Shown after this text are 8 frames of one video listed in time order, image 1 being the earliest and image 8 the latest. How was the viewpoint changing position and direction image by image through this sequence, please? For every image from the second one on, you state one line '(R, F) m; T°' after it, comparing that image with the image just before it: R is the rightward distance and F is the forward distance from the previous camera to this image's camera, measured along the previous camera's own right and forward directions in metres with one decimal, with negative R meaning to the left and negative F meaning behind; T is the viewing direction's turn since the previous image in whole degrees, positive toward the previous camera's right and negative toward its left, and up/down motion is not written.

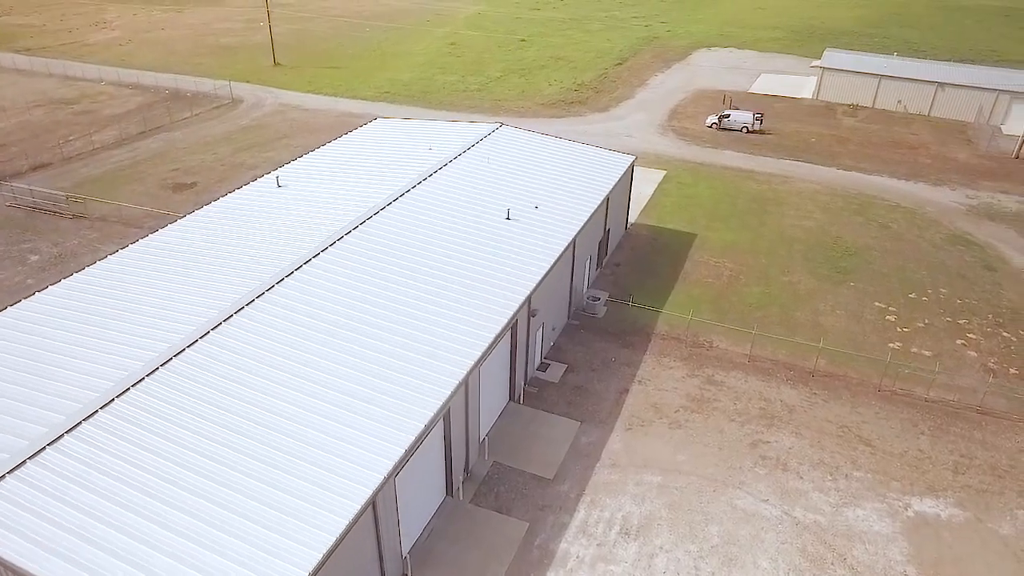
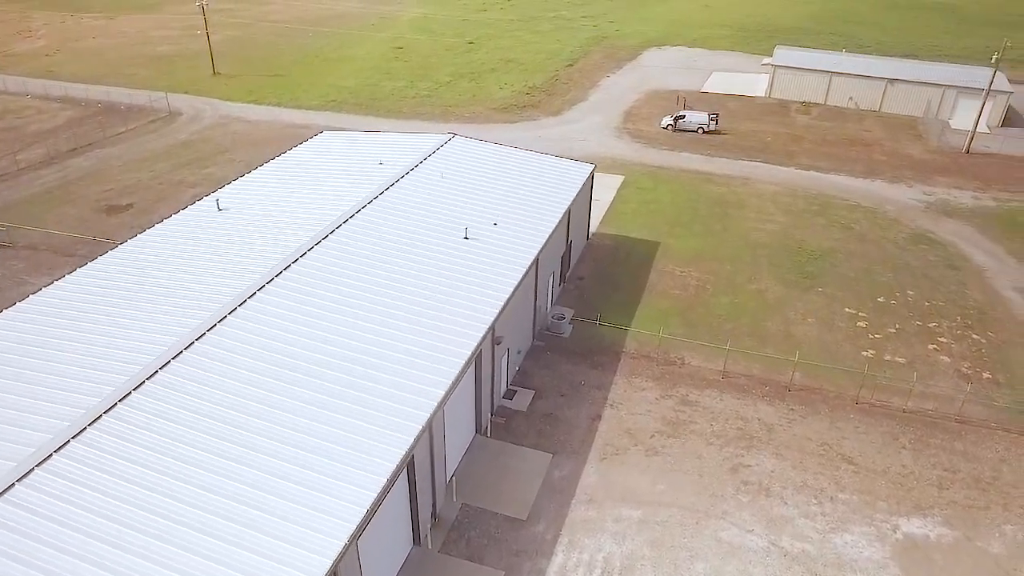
(-0.2, +1.3) m; +3°
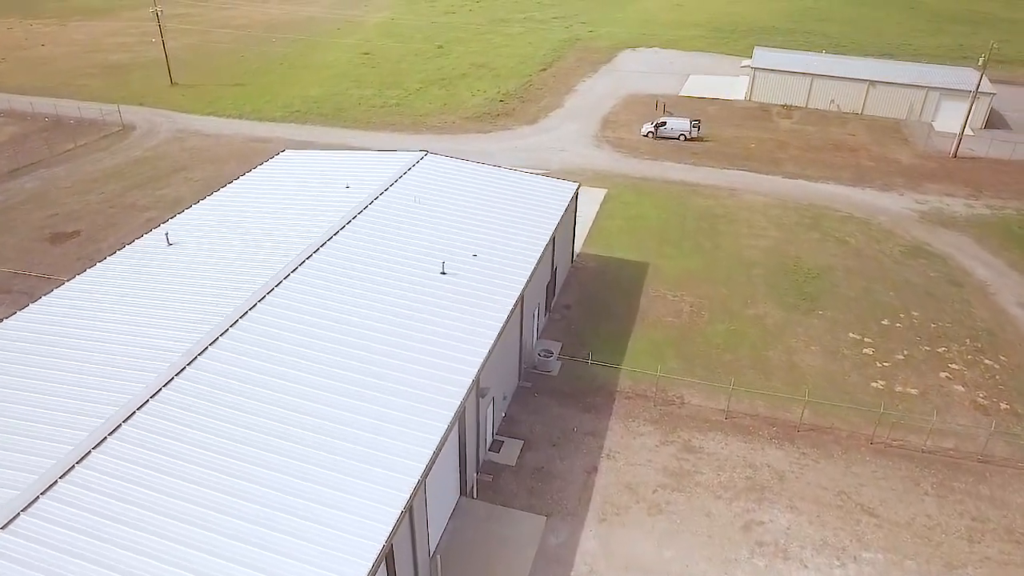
(-0.3, +2.1) m; +2°
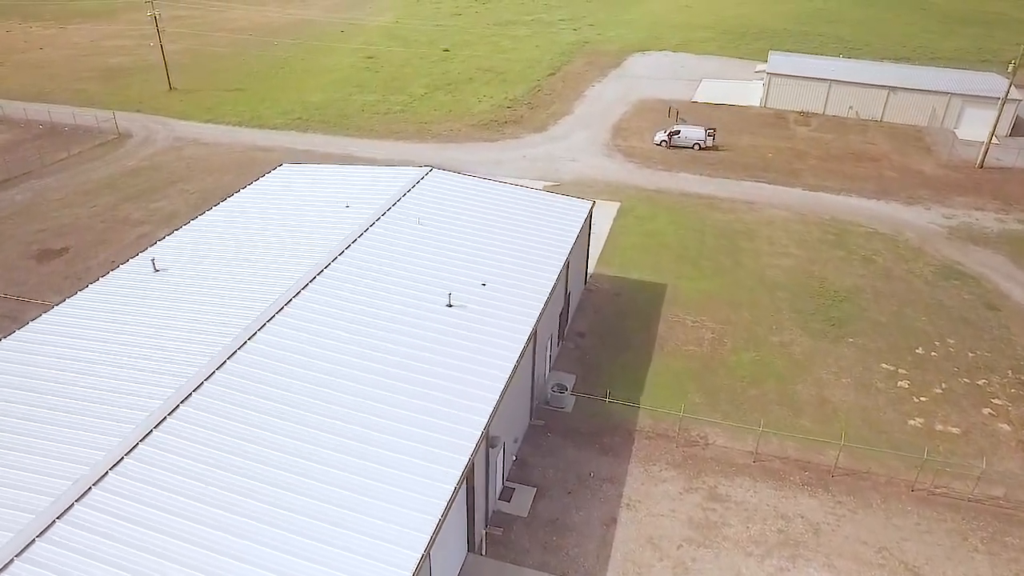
(-0.2, +1.6) m; 0°
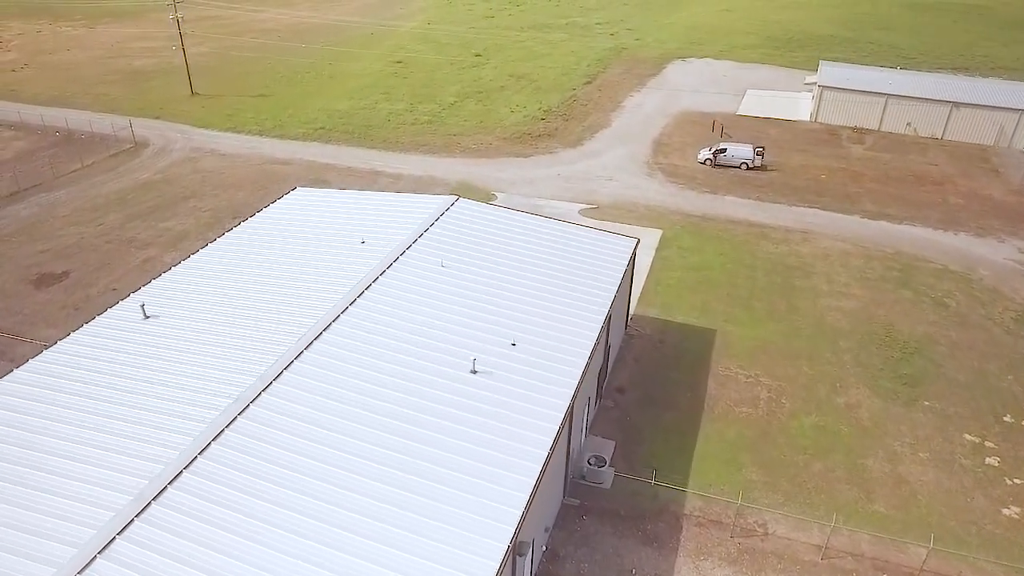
(-0.1, +2.6) m; -2°
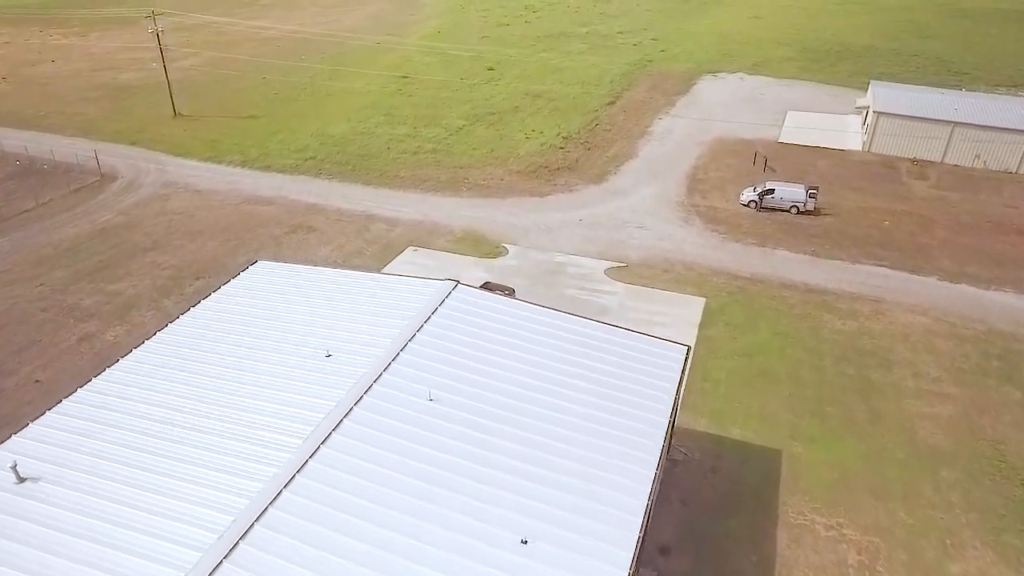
(0.0, +5.2) m; -1°
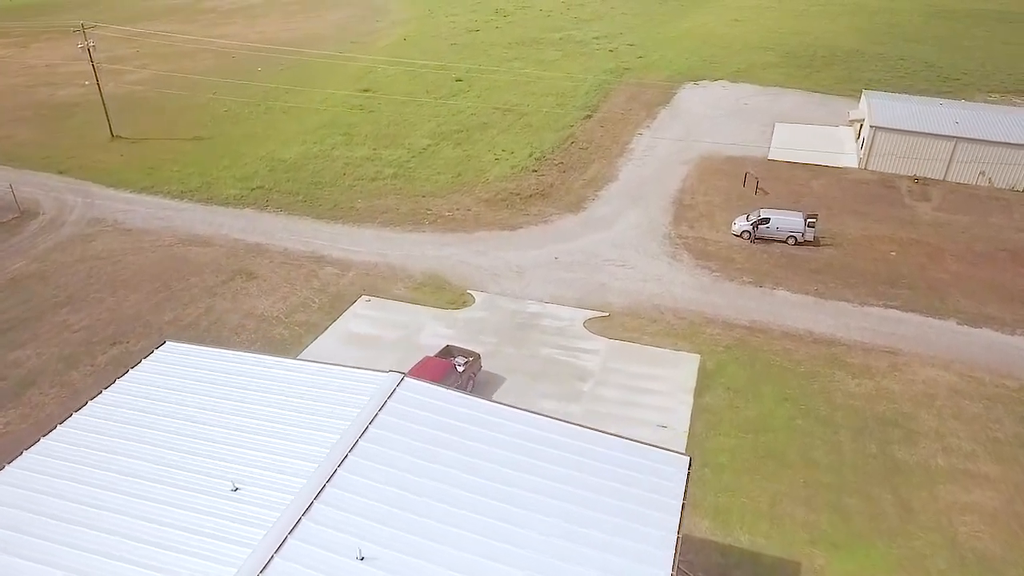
(+0.4, +3.6) m; +1°
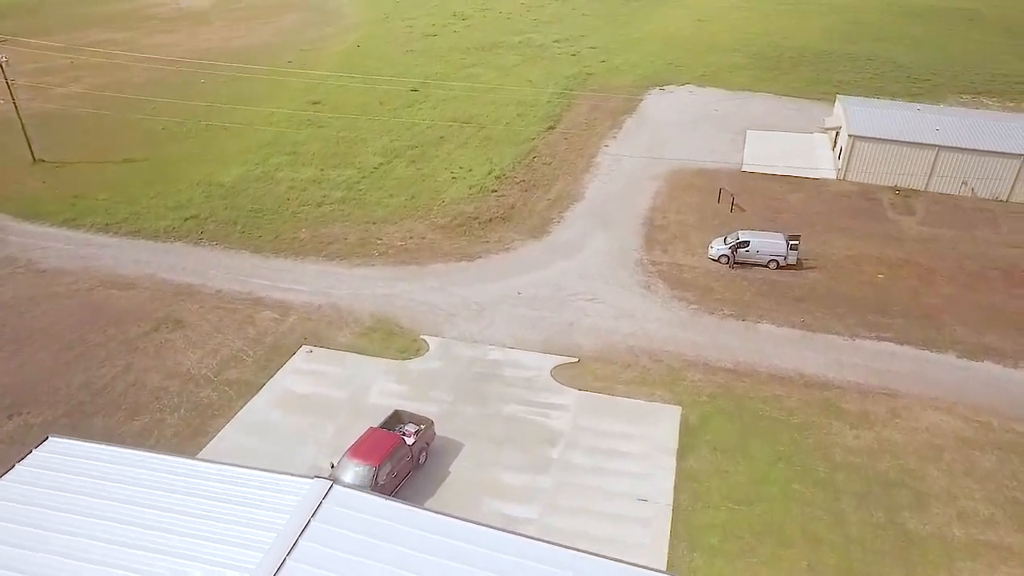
(+0.4, +2.7) m; +2°
